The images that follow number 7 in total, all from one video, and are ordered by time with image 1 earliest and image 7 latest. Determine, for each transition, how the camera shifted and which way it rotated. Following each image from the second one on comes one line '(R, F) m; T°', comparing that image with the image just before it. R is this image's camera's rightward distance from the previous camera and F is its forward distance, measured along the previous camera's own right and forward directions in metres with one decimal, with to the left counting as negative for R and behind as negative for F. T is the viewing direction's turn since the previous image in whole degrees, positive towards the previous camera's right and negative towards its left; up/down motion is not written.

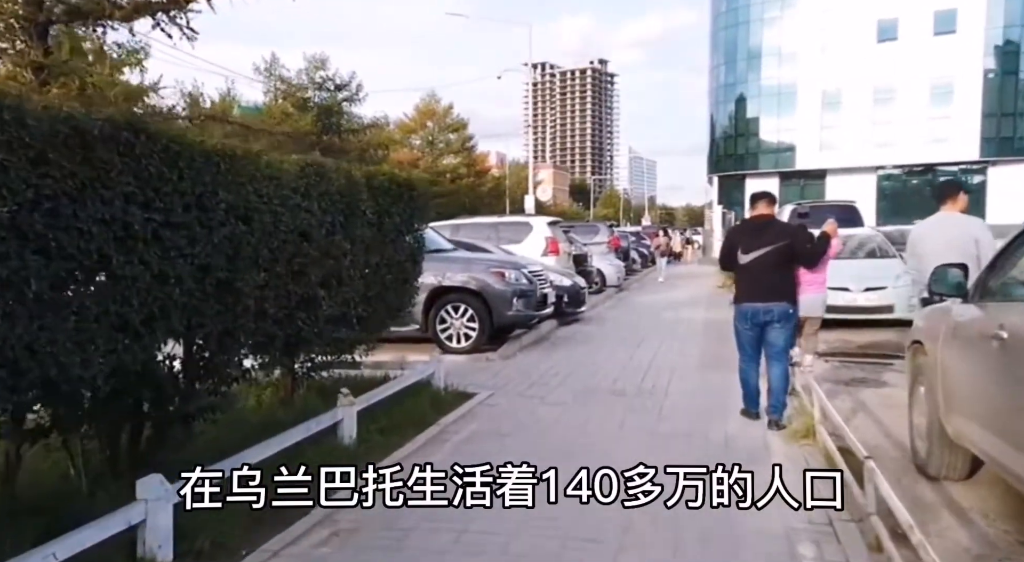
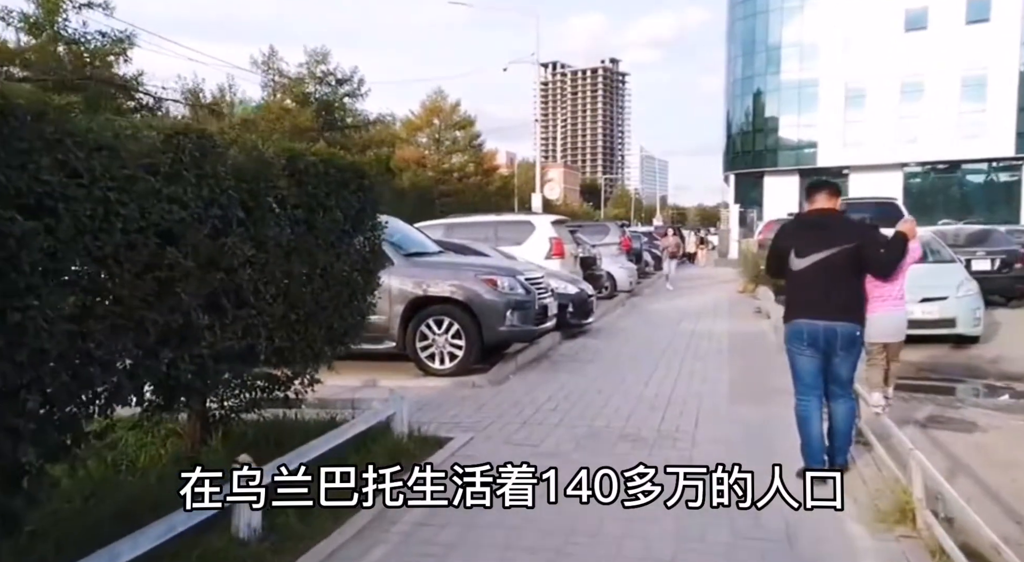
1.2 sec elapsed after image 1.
(+0.2, +1.7) m; -1°
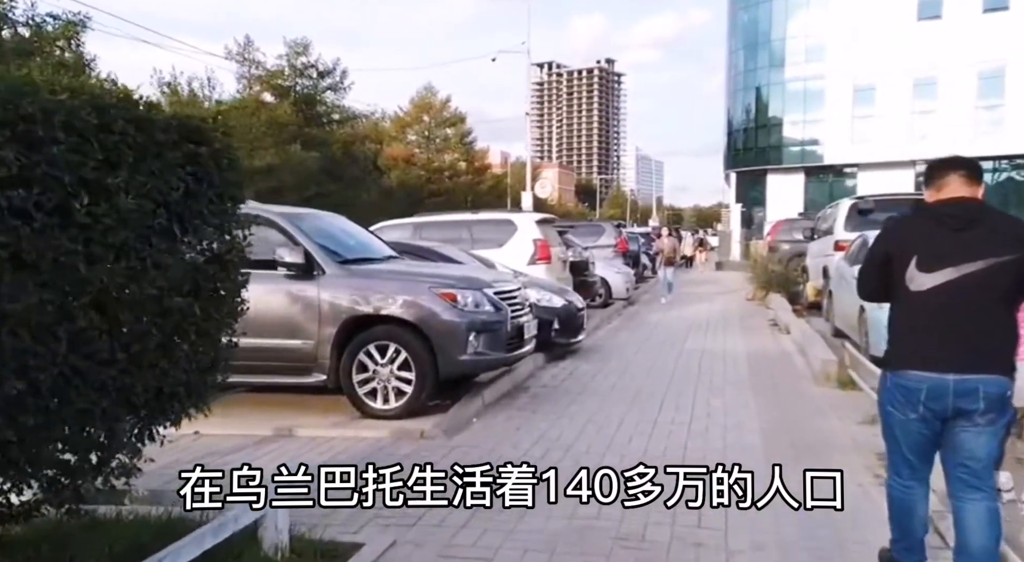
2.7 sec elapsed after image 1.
(+0.3, +2.0) m; 0°
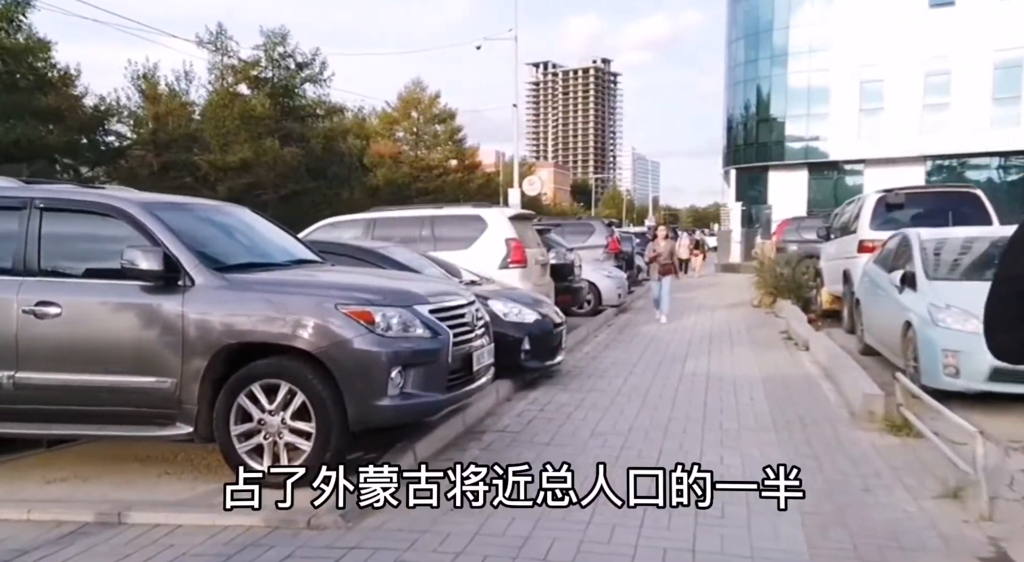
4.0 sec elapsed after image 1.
(+0.4, +2.0) m; 0°
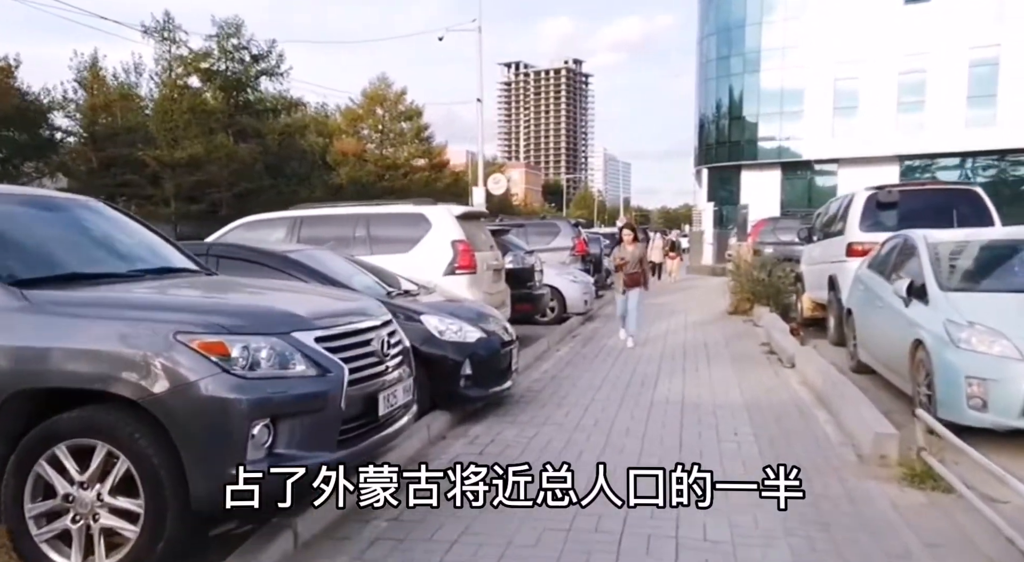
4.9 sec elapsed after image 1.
(+0.3, +1.3) m; +2°
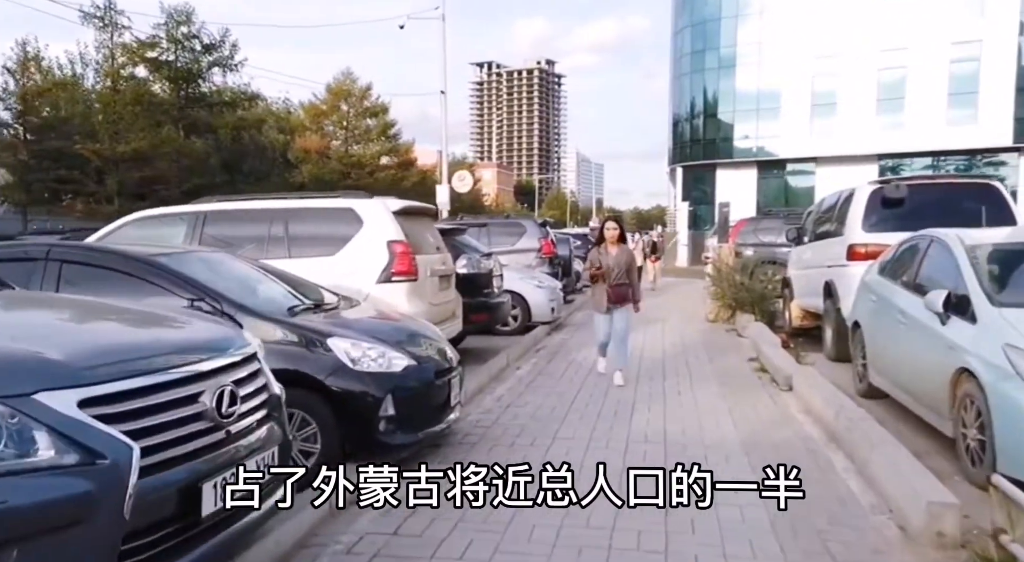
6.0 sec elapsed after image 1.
(+0.2, +1.5) m; +2°
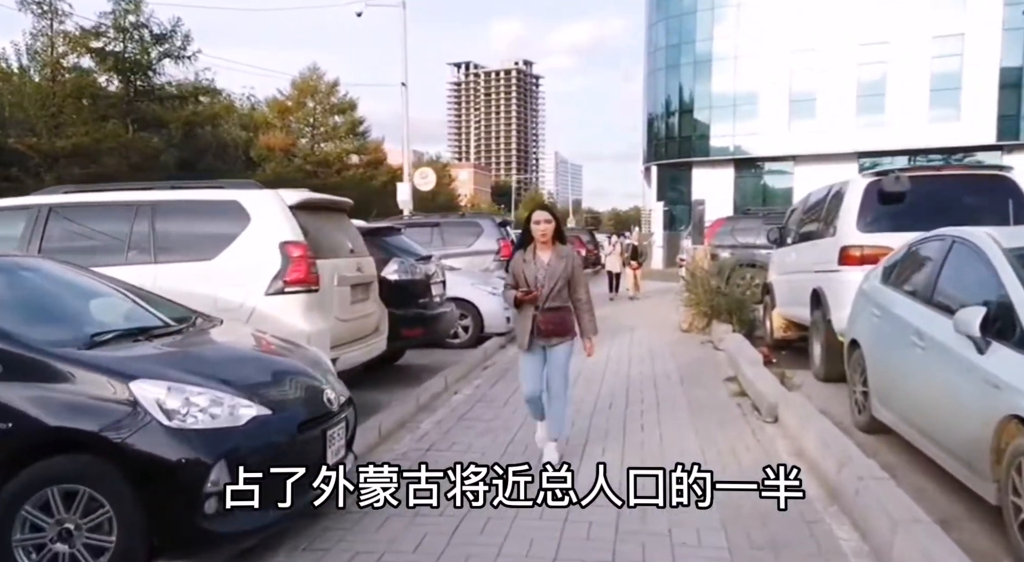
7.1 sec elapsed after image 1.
(+0.4, +1.5) m; +1°
